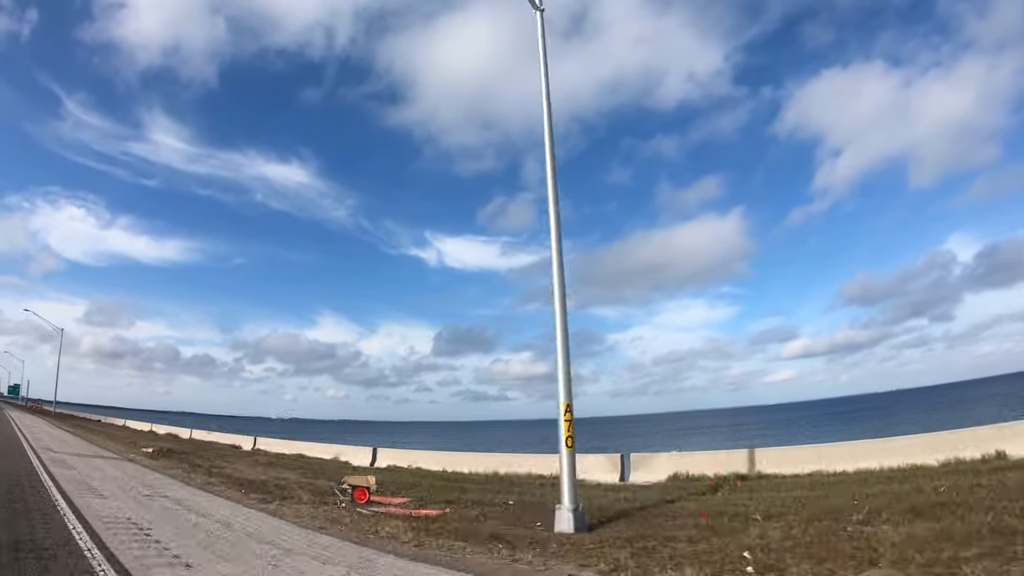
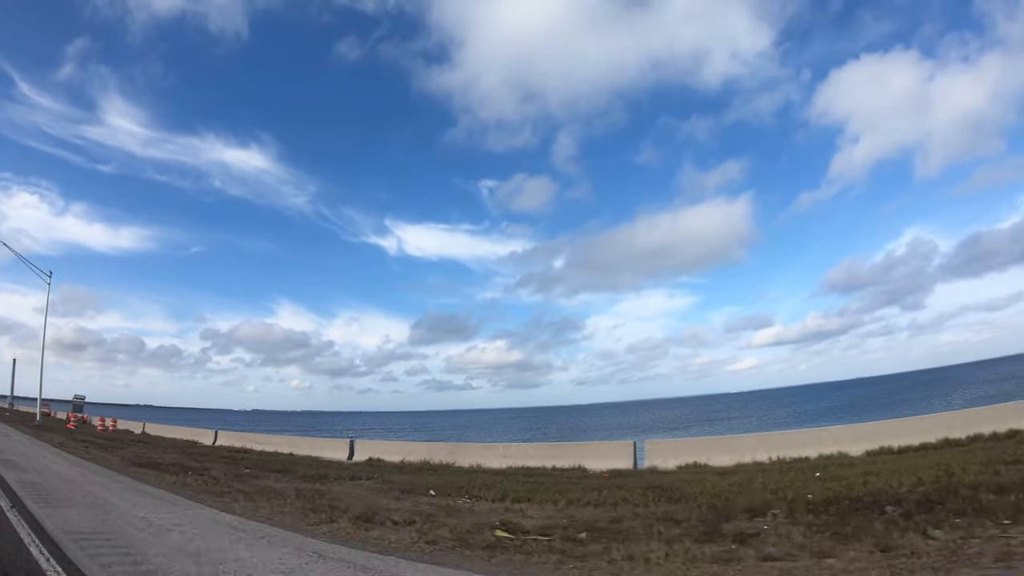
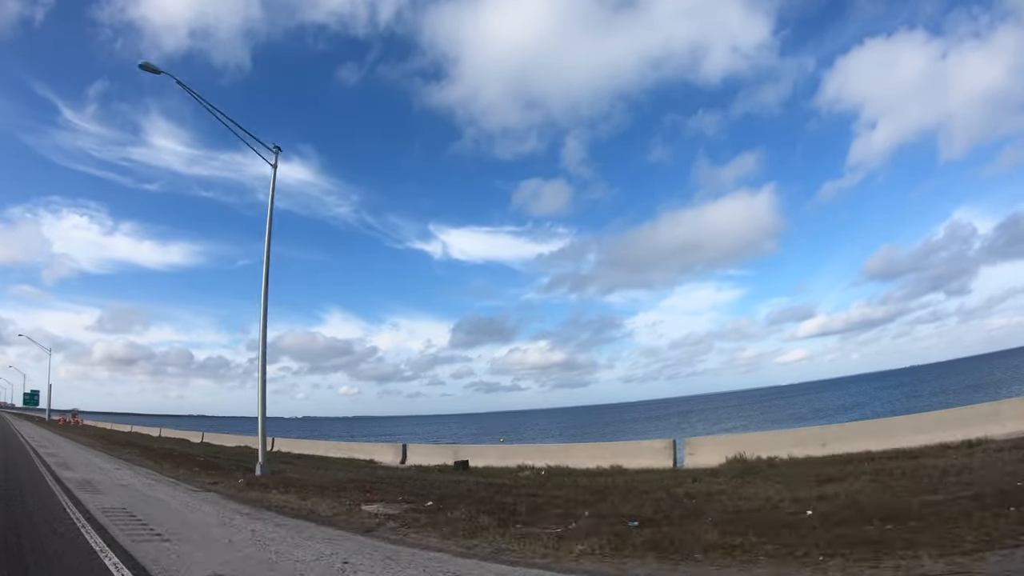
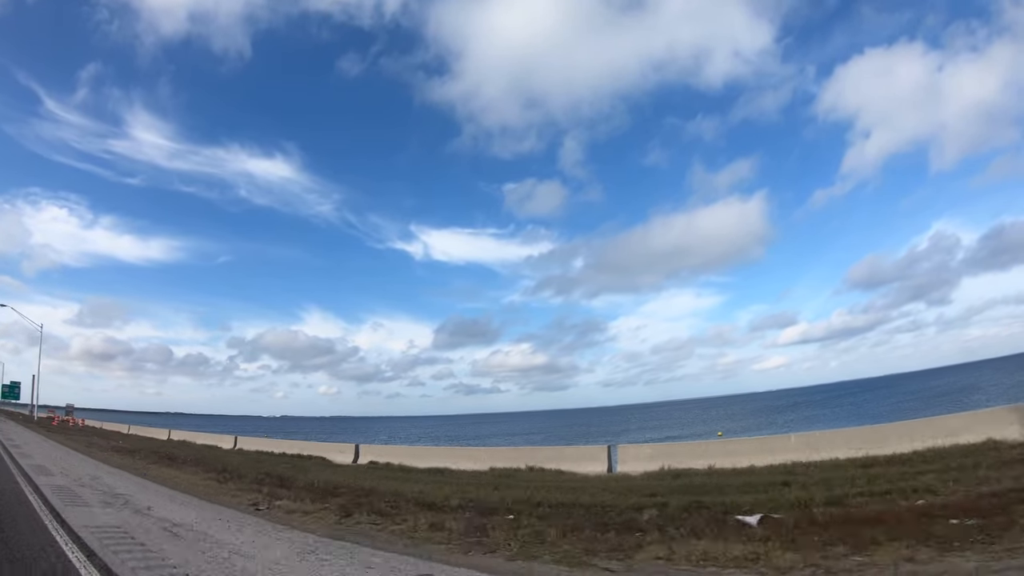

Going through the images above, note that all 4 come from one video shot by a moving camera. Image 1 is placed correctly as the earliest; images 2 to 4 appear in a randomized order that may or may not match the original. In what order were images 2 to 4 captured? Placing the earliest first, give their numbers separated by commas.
3, 4, 2
